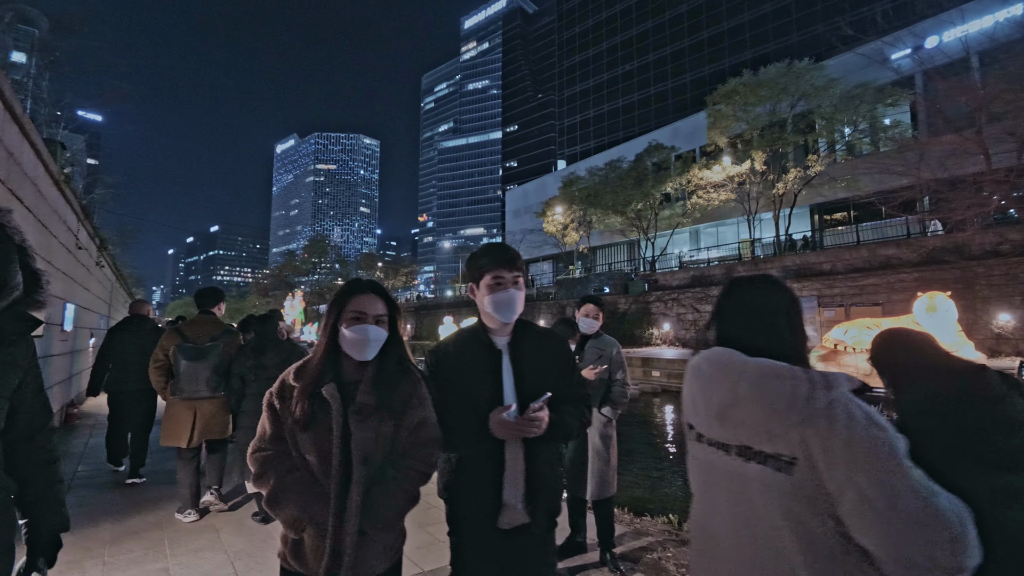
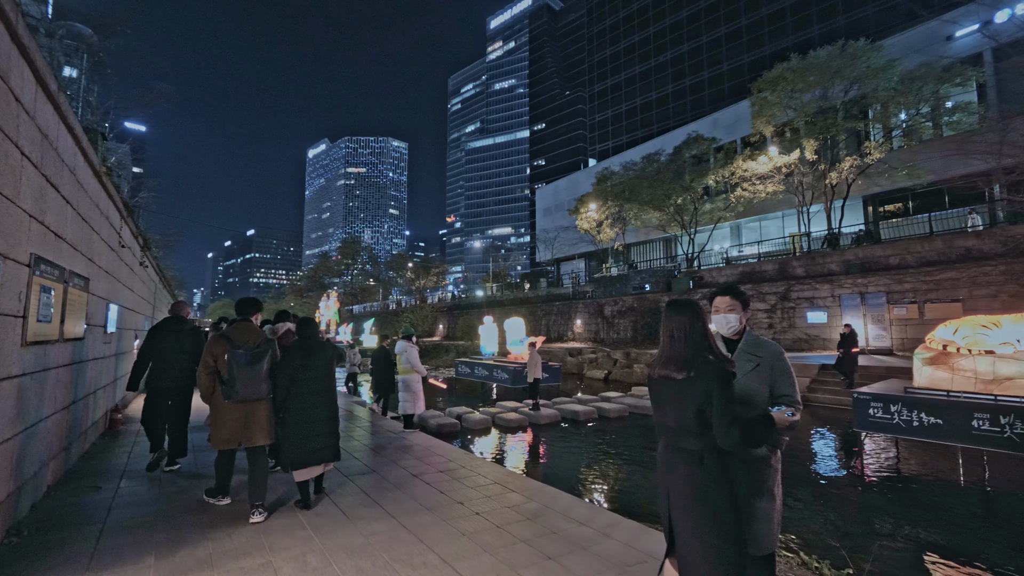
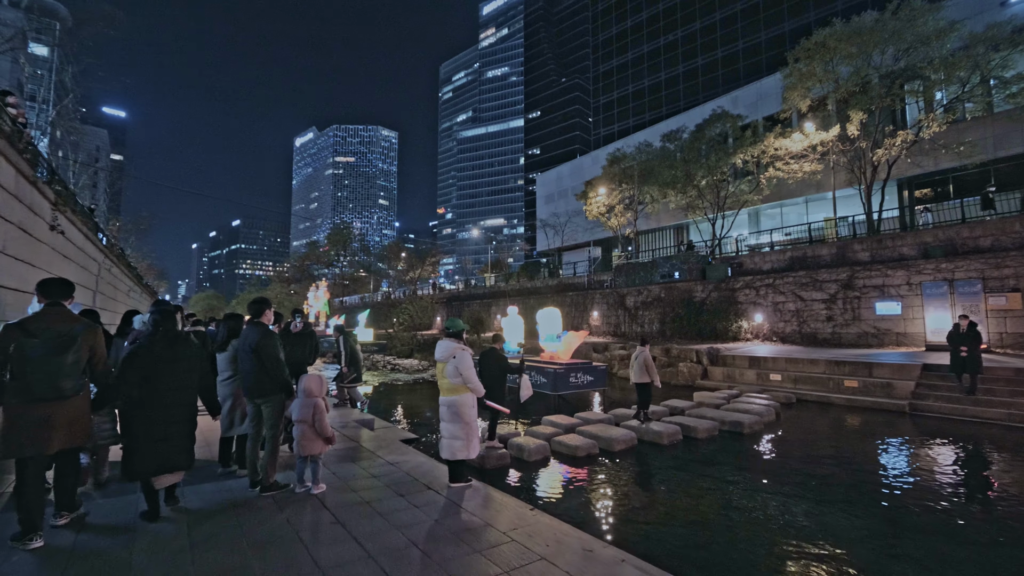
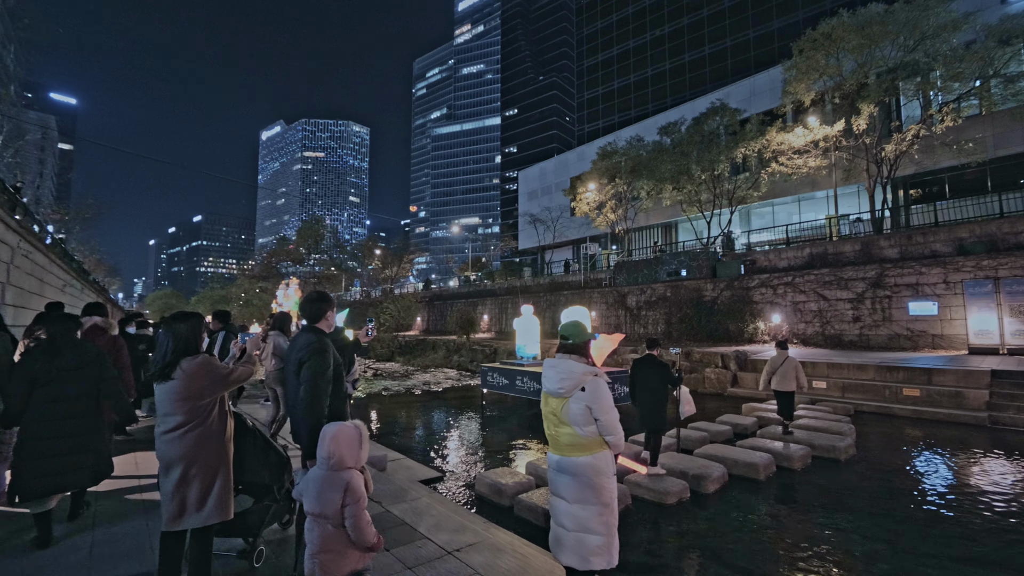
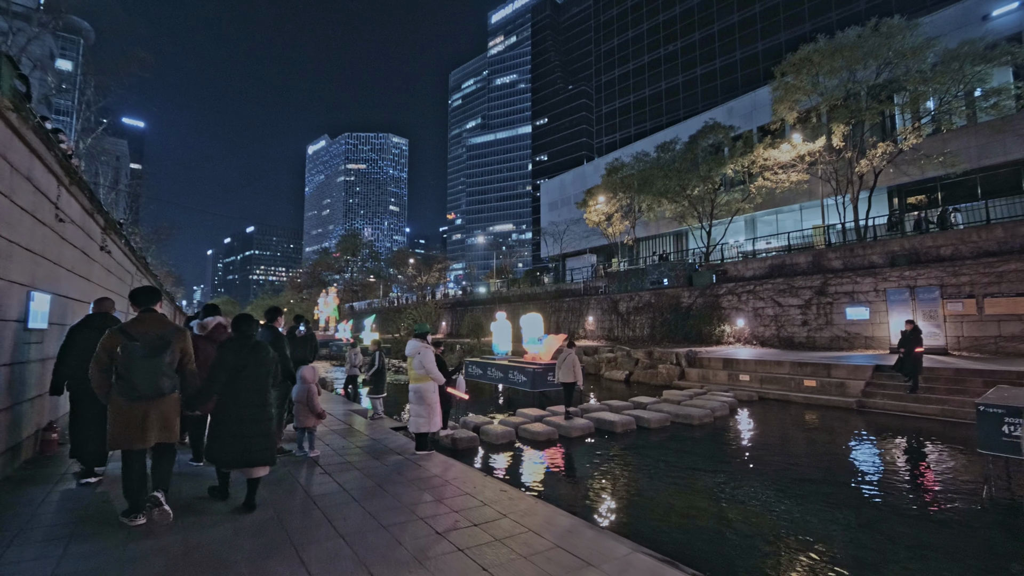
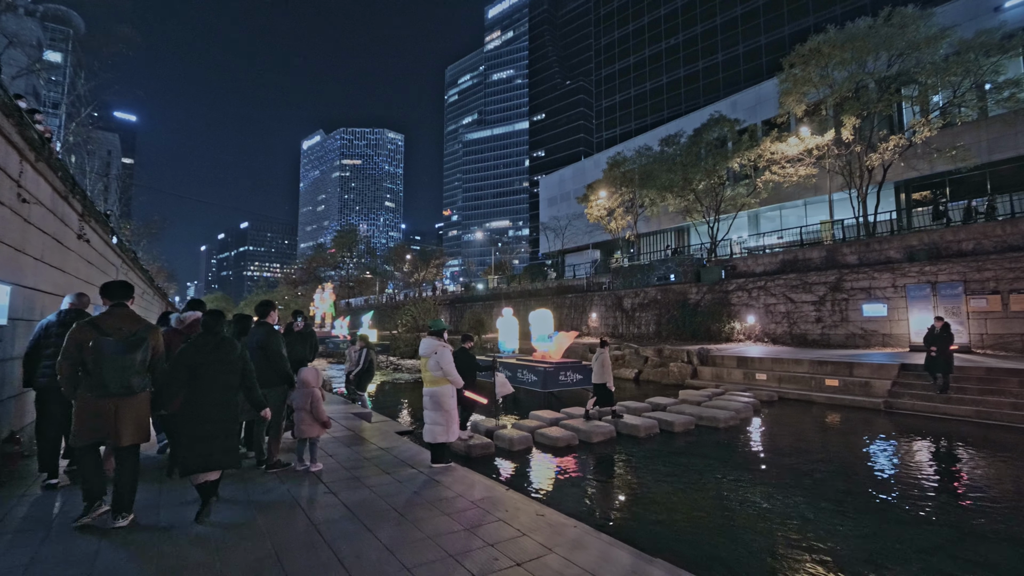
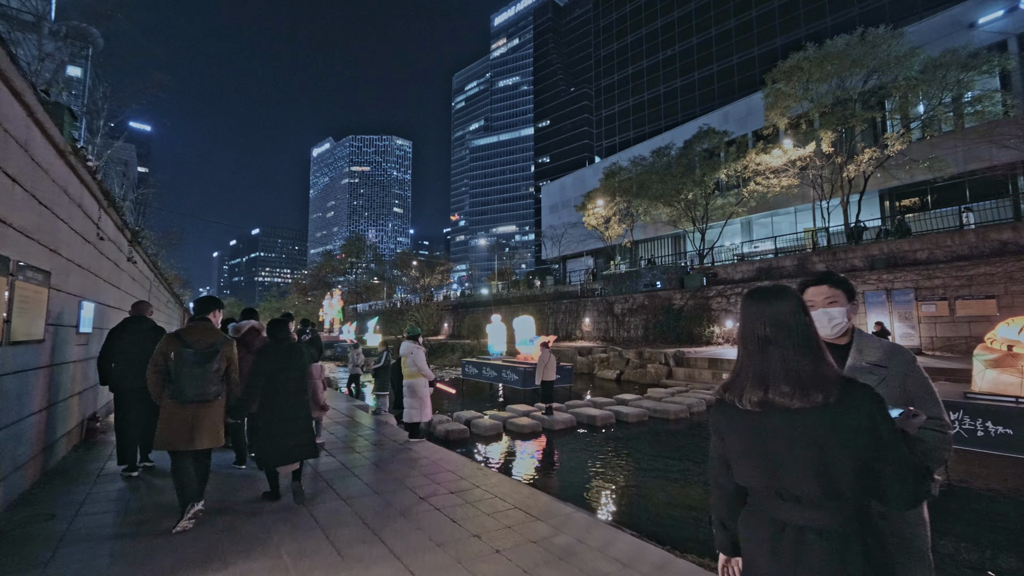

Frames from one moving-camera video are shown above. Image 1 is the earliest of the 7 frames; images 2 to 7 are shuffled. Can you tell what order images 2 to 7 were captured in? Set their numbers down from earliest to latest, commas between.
2, 7, 5, 6, 3, 4
